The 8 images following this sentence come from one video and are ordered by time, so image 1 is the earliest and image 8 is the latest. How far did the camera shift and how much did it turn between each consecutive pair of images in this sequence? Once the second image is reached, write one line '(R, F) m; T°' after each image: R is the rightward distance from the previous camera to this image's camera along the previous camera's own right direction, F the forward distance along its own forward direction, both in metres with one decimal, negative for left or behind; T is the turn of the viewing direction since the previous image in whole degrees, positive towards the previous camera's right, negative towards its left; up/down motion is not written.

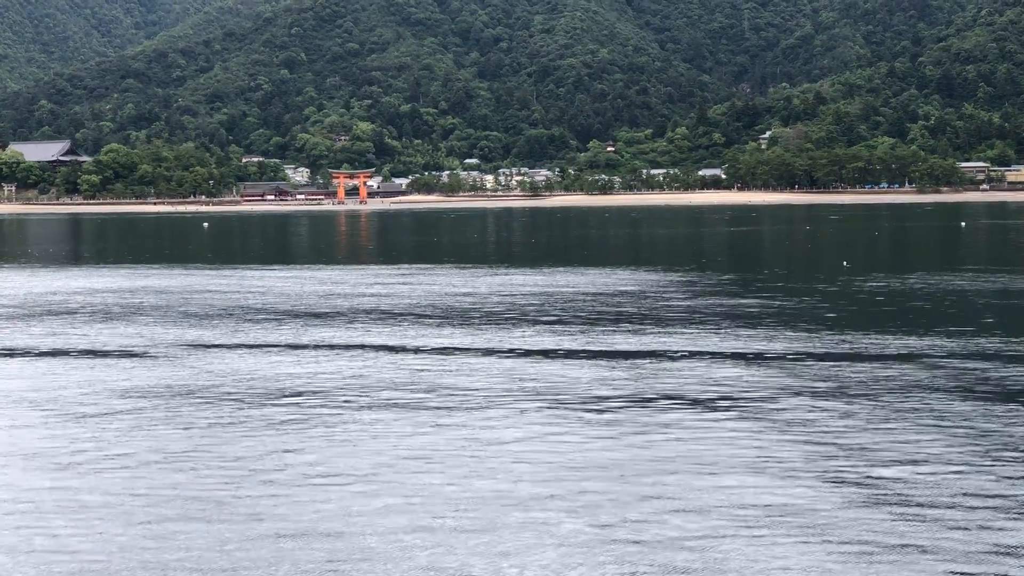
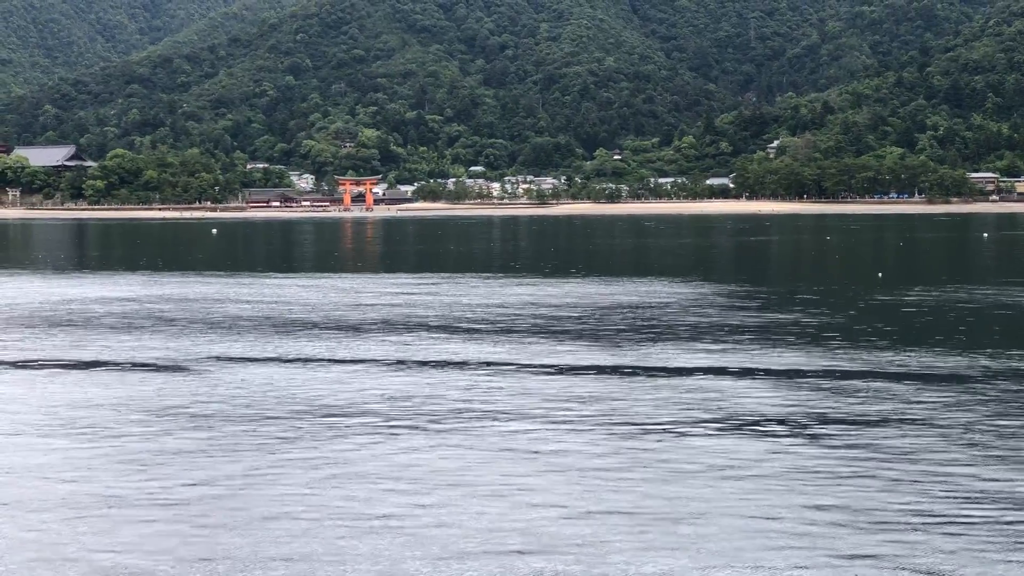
(-0.6, +1.1) m; 0°
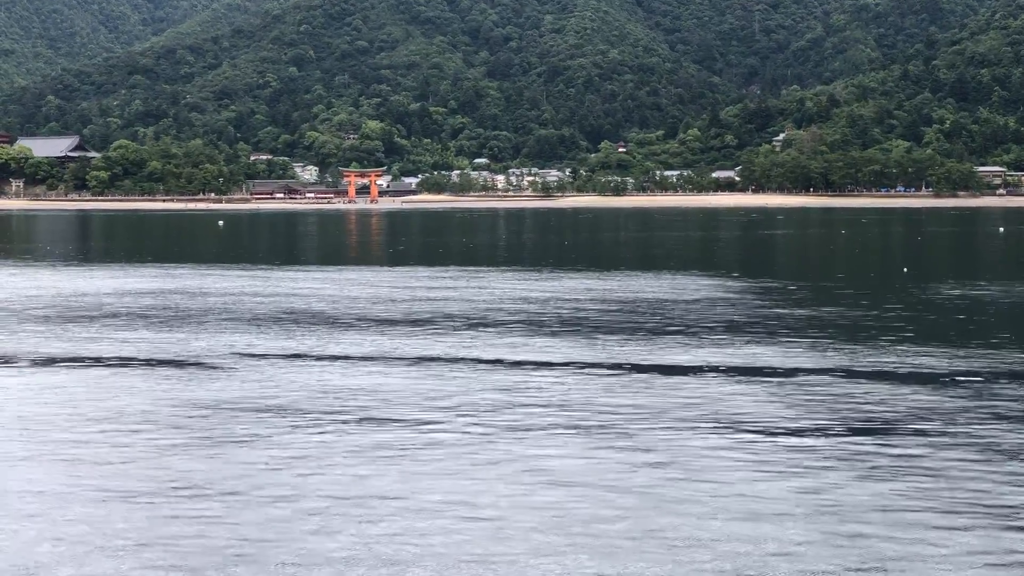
(-0.4, +0.7) m; 0°
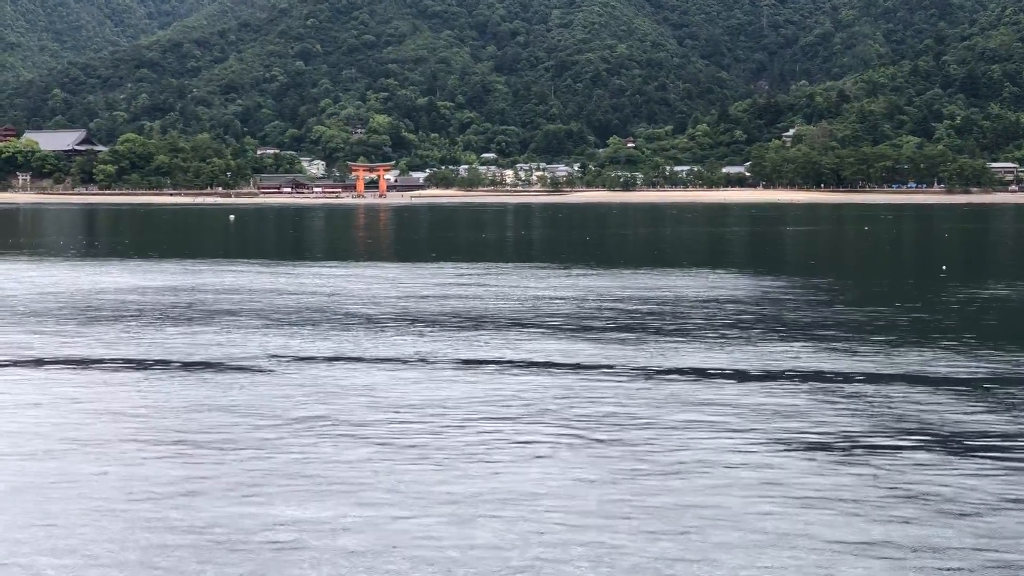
(-0.6, +1.1) m; 0°
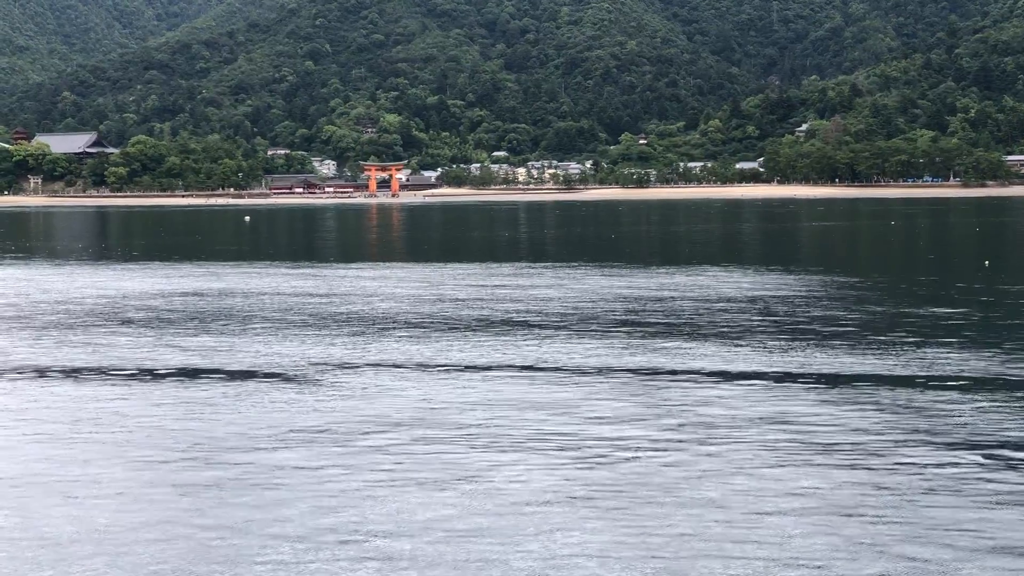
(-0.5, +1.0) m; 0°
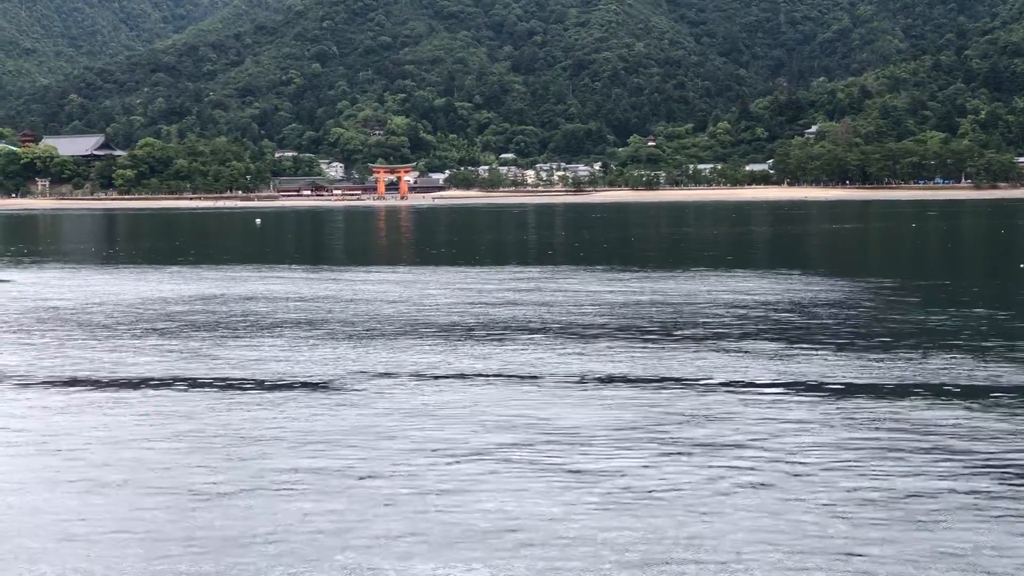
(-0.4, +0.8) m; 0°
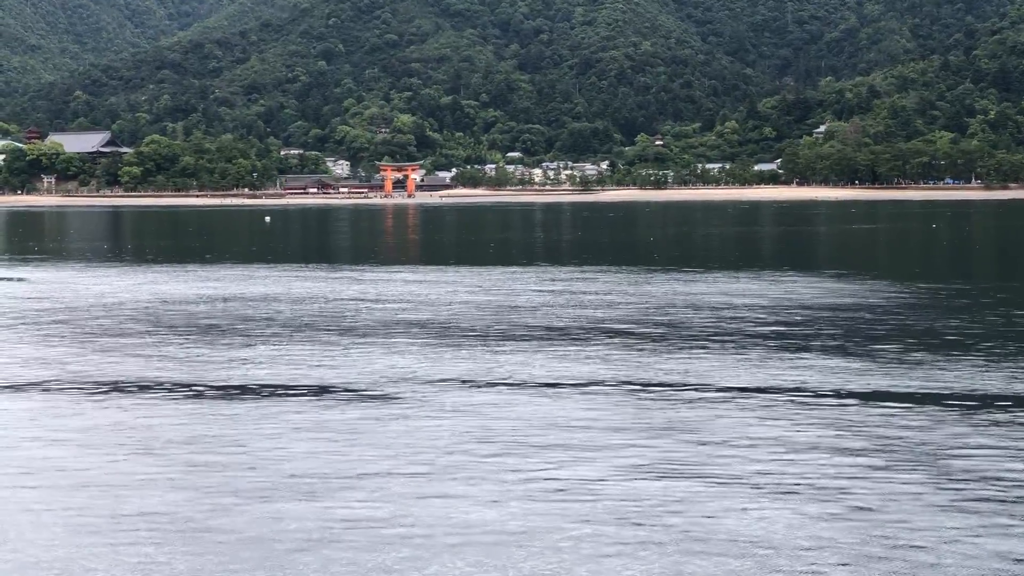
(-0.5, +0.9) m; 0°
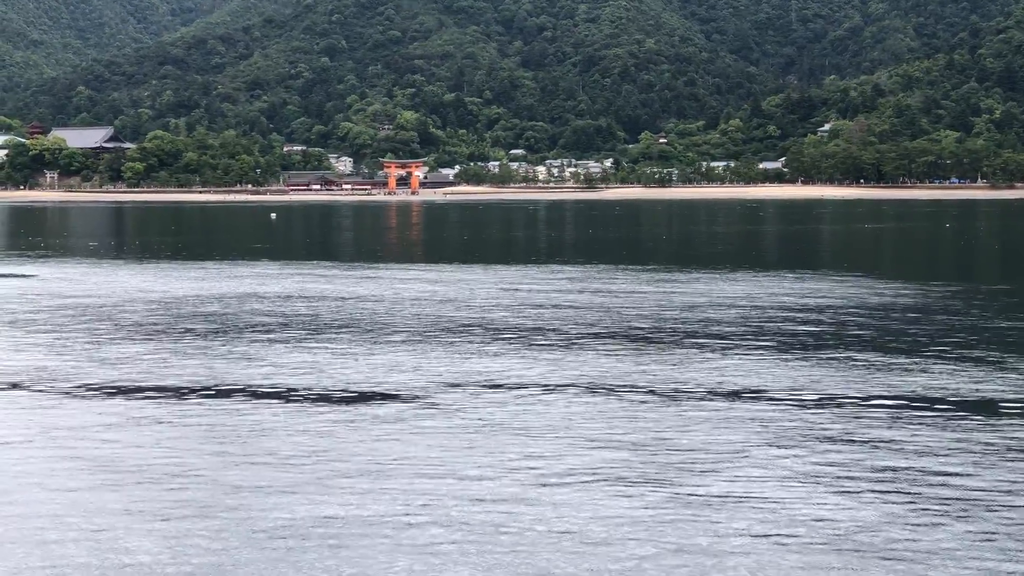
(-0.3, +0.7) m; 0°
